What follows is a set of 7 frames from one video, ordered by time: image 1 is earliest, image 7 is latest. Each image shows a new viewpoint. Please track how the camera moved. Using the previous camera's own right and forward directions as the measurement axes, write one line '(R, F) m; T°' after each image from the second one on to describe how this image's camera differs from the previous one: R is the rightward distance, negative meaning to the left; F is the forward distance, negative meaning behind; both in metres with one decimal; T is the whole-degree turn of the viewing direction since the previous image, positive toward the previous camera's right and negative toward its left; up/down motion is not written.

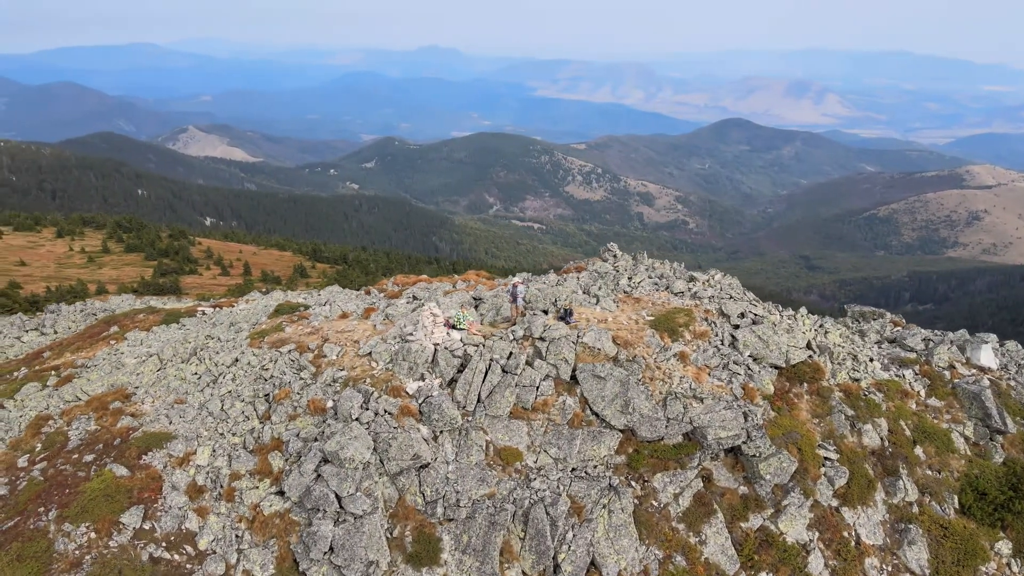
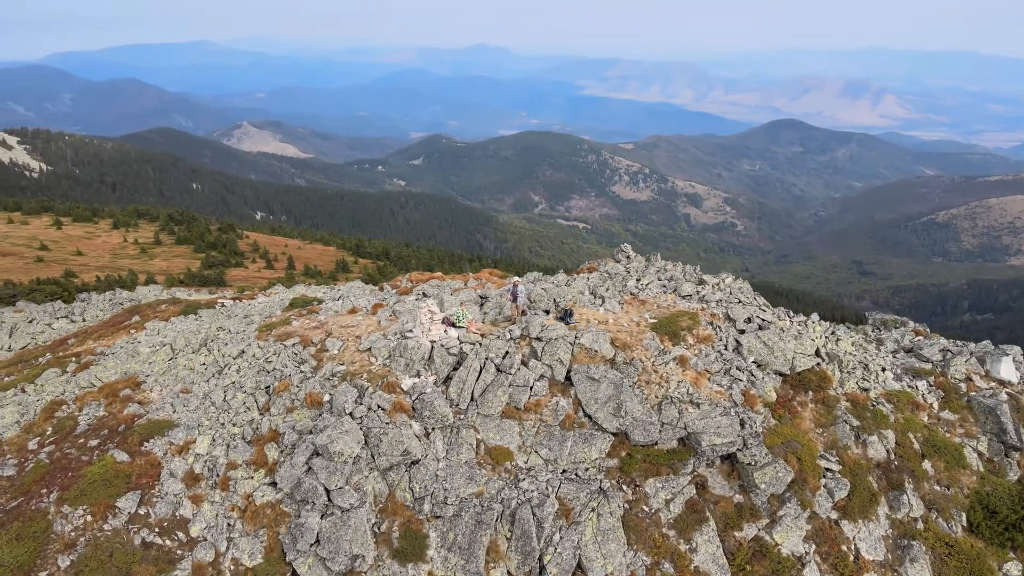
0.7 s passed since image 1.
(+1.7, +0.1) m; -3°
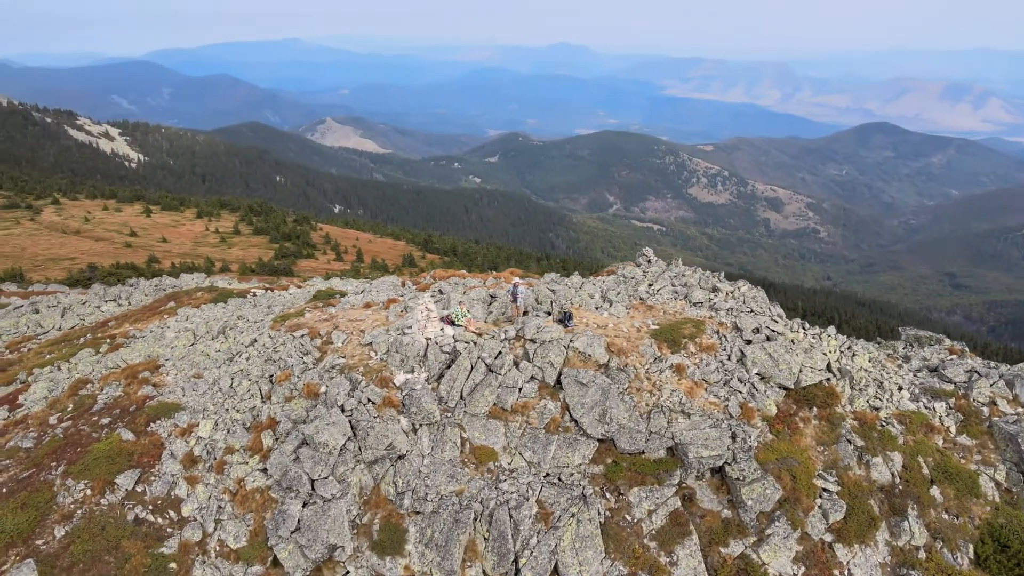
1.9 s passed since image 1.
(+2.7, +0.2) m; -5°
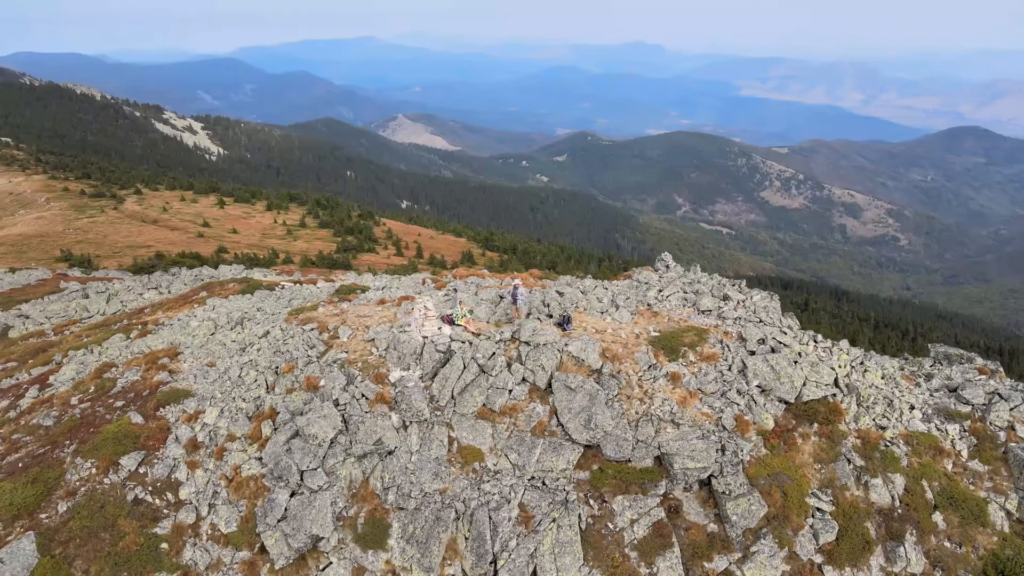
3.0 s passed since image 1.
(+2.4, +0.1) m; -5°
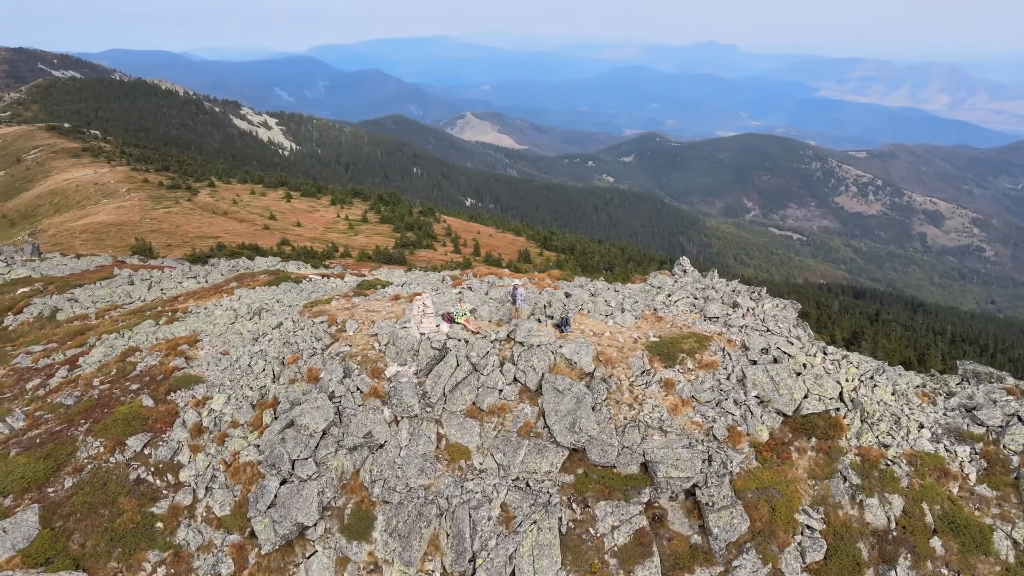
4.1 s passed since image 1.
(+2.4, +0.1) m; -5°
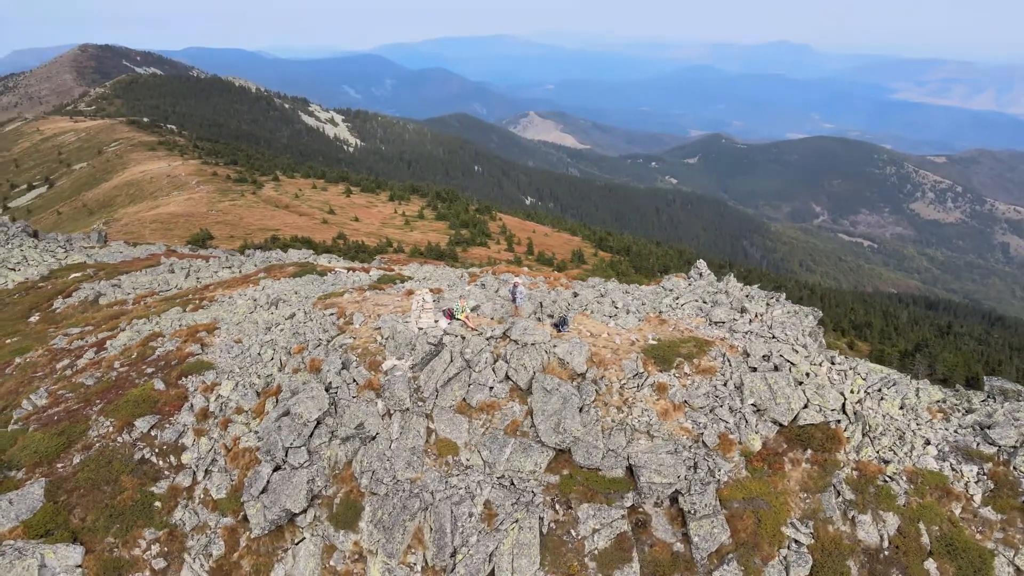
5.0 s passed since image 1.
(+2.2, +0.1) m; -4°
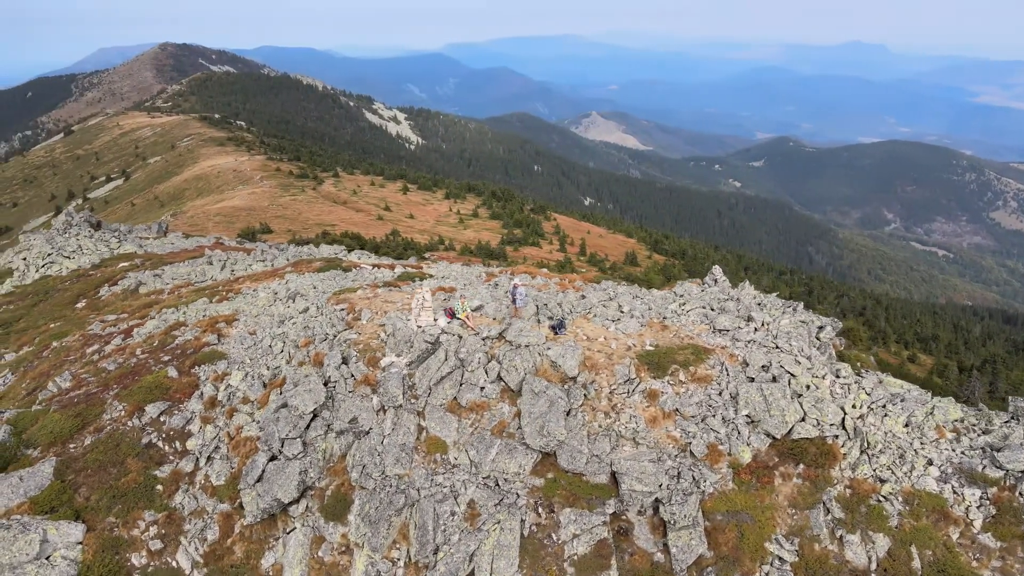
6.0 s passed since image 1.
(+2.2, +0.1) m; -4°
